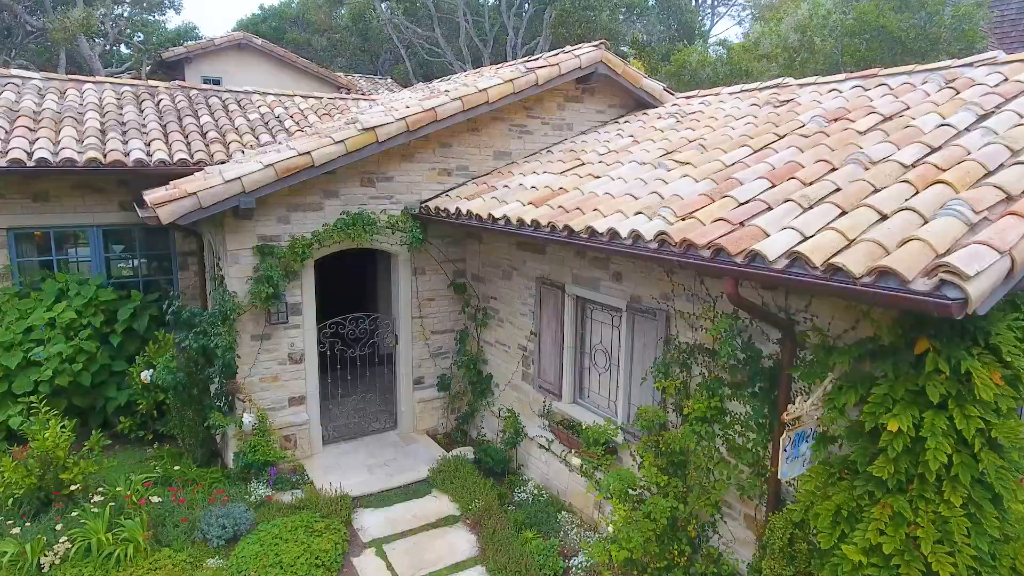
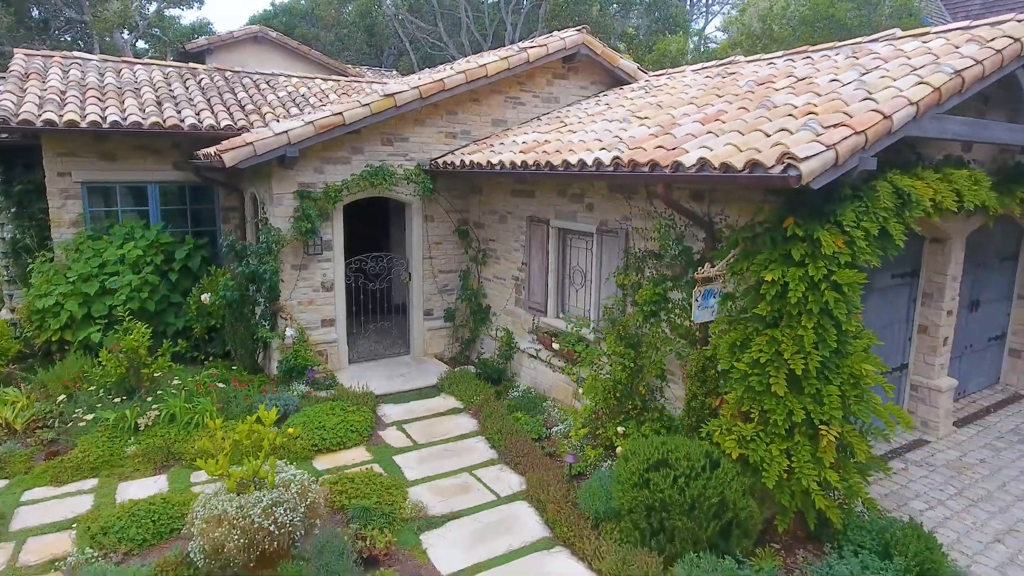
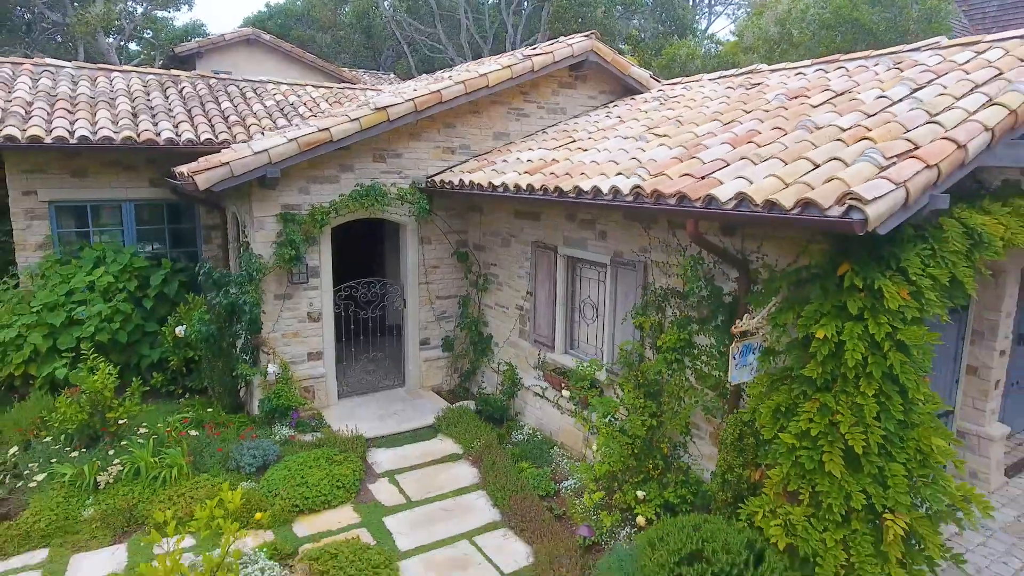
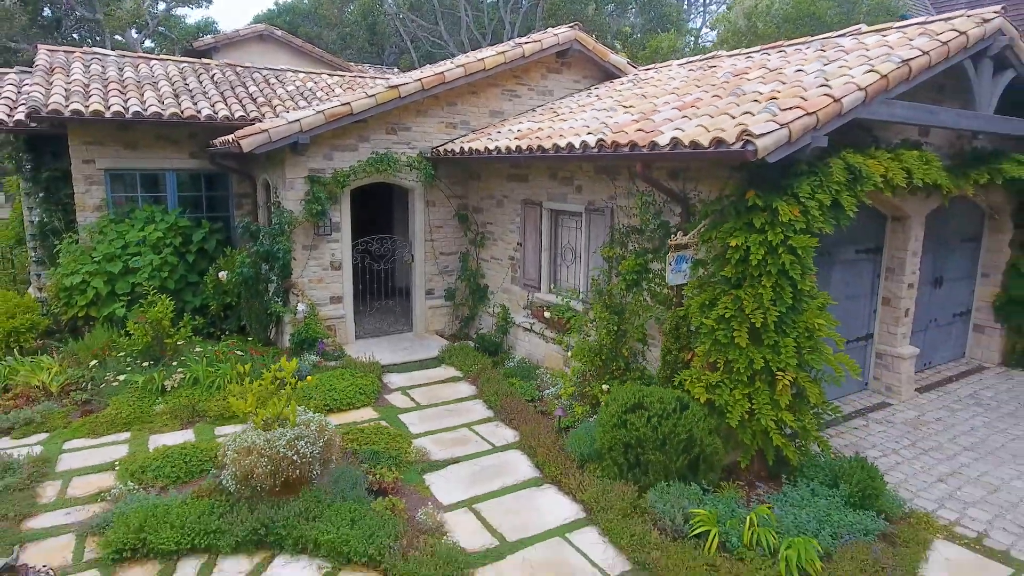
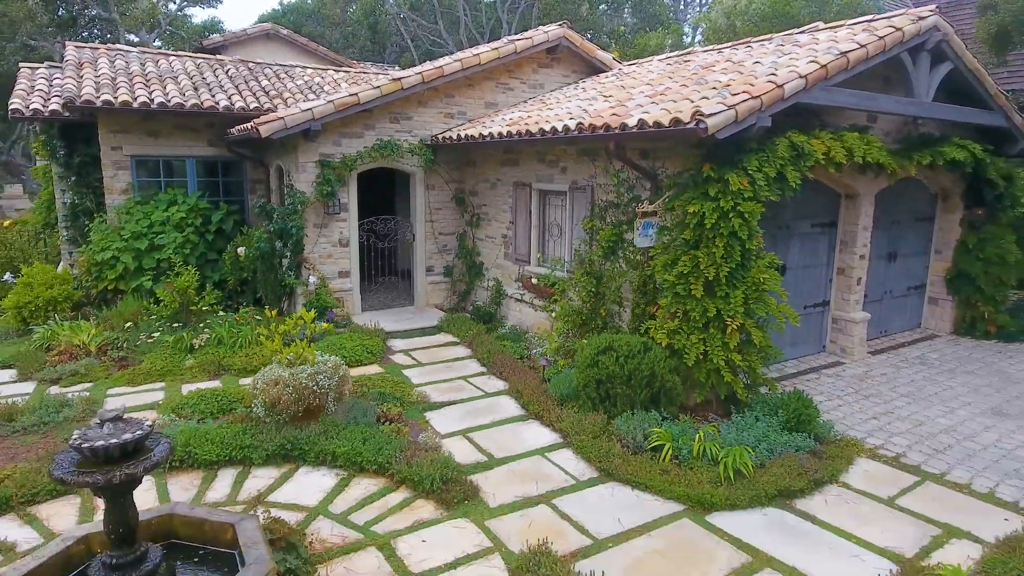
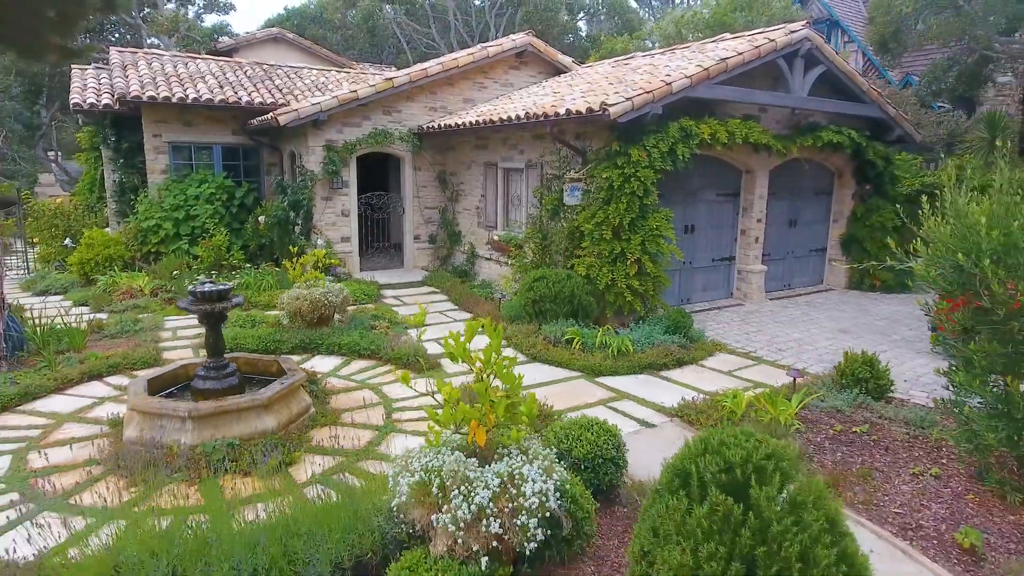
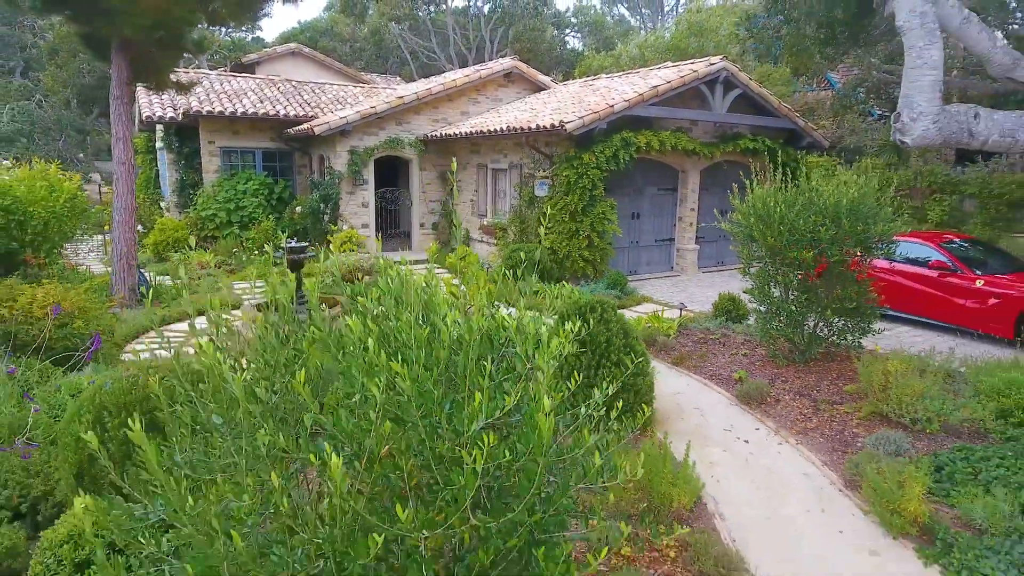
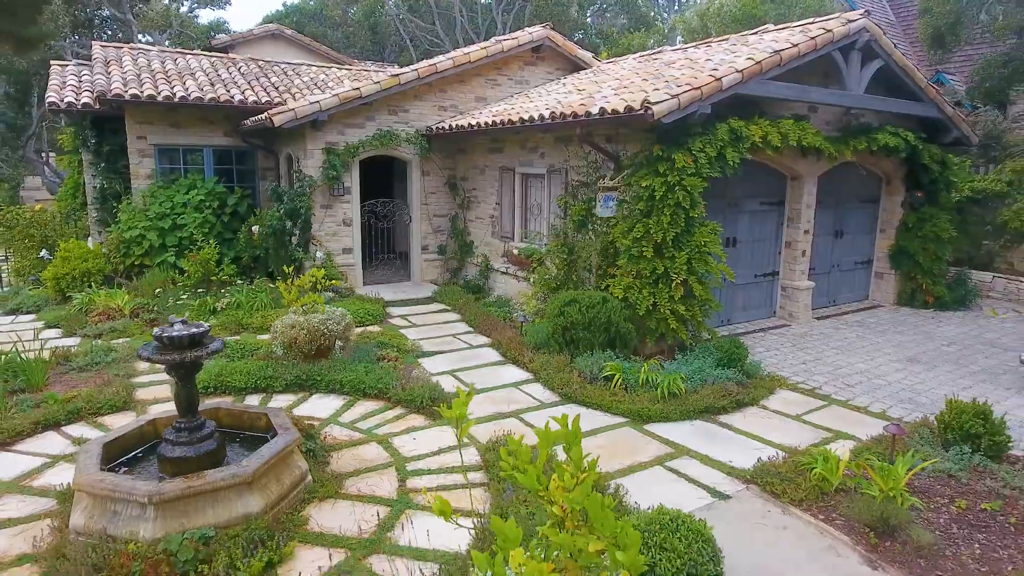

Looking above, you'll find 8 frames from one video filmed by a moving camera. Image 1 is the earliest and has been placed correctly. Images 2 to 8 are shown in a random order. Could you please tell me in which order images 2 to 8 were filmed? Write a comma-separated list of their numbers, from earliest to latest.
3, 2, 4, 5, 8, 6, 7
